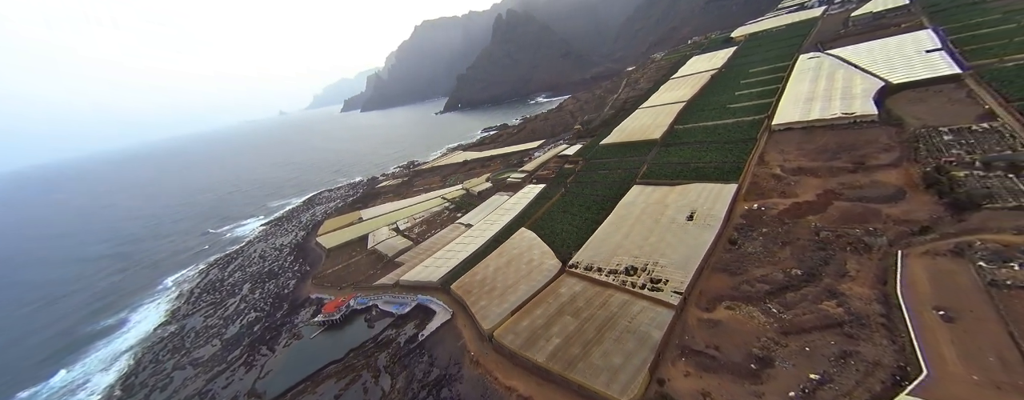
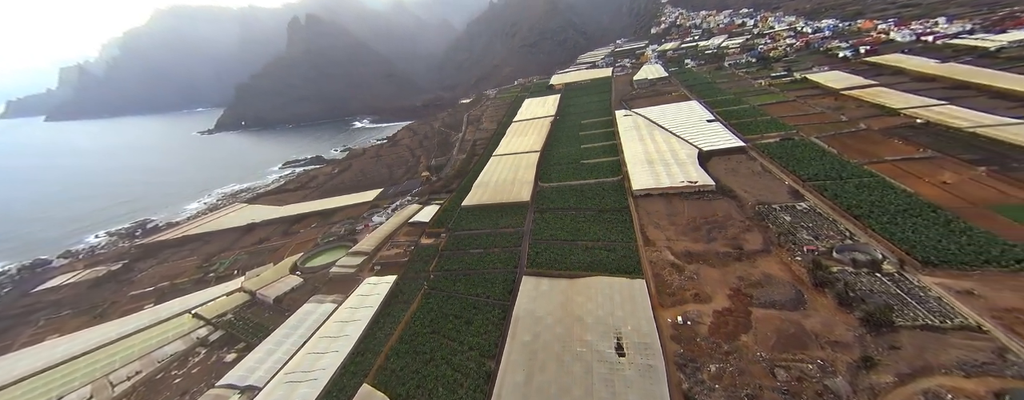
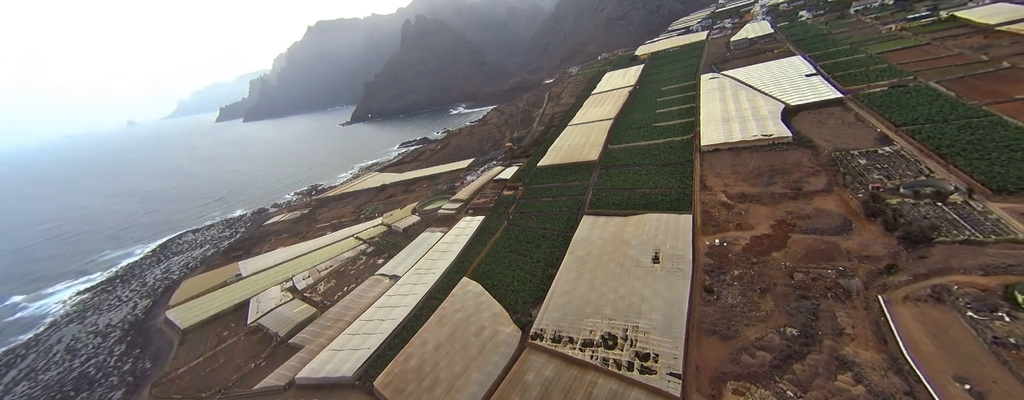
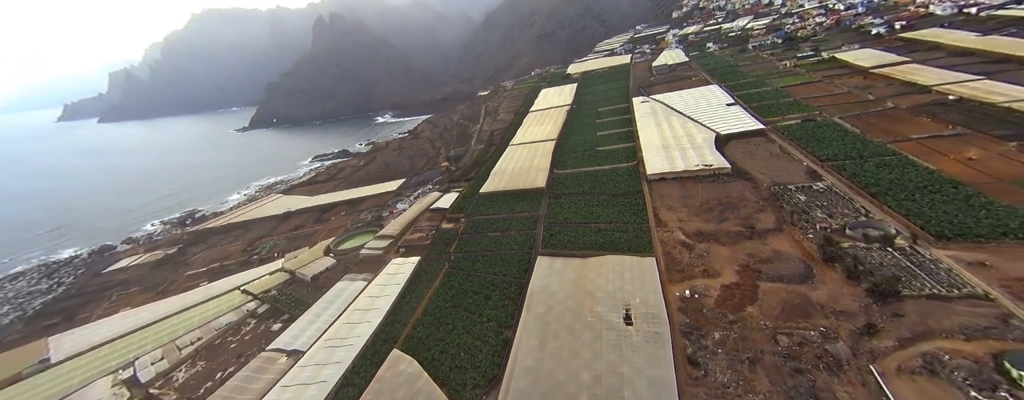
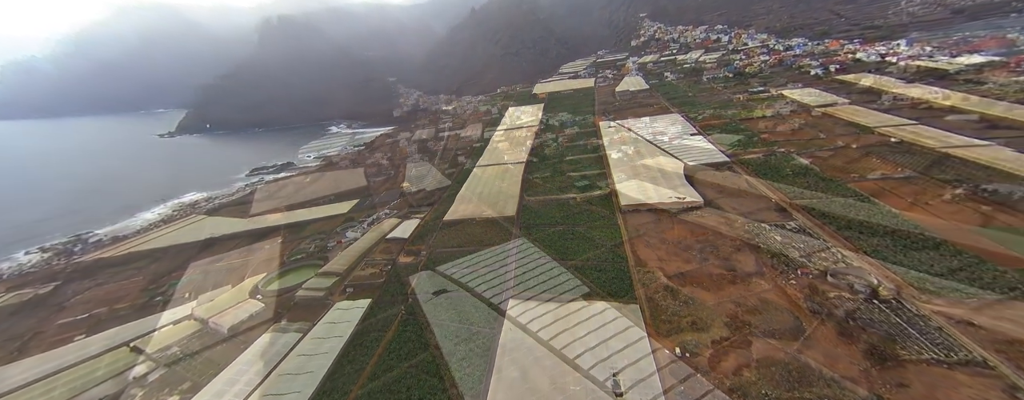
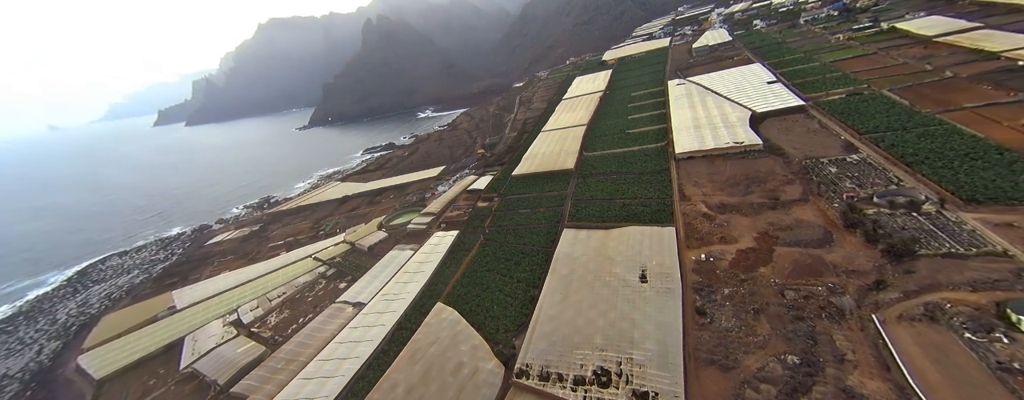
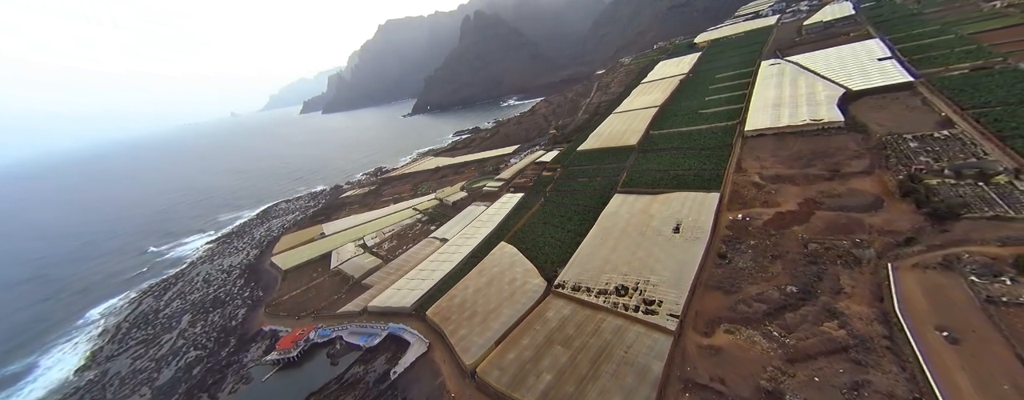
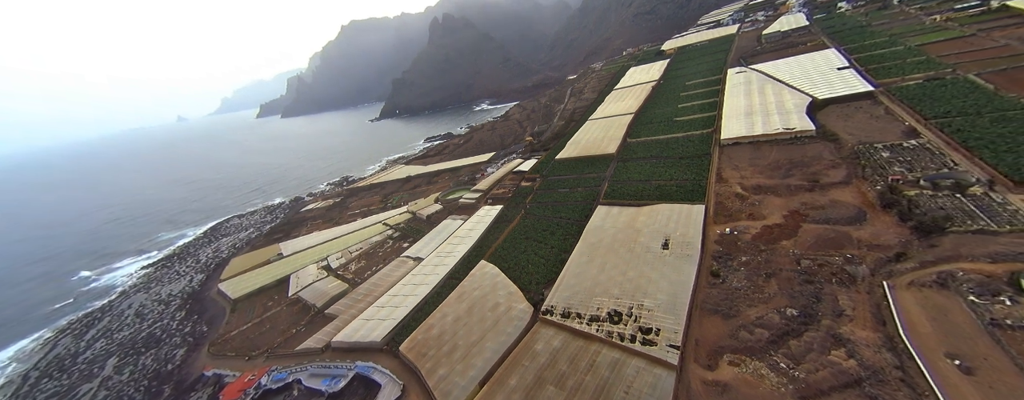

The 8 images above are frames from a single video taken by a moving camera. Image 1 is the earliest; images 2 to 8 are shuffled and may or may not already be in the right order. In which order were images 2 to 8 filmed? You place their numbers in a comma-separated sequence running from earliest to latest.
7, 8, 3, 6, 4, 2, 5
